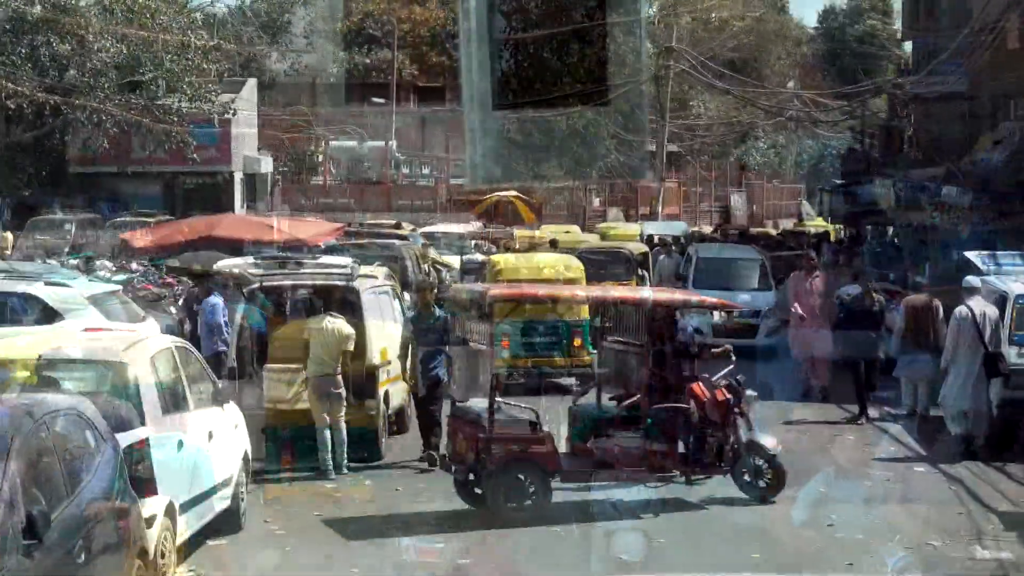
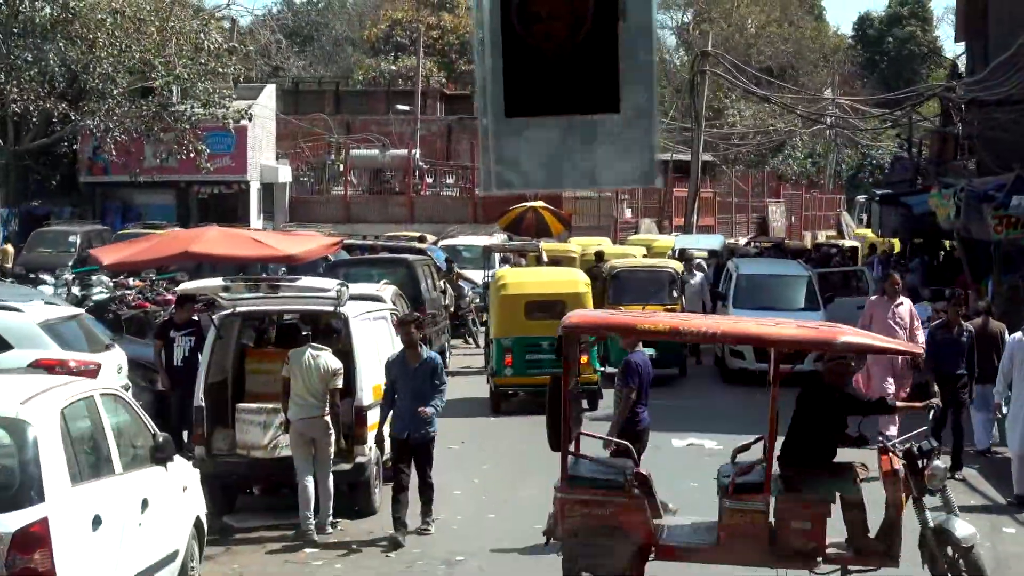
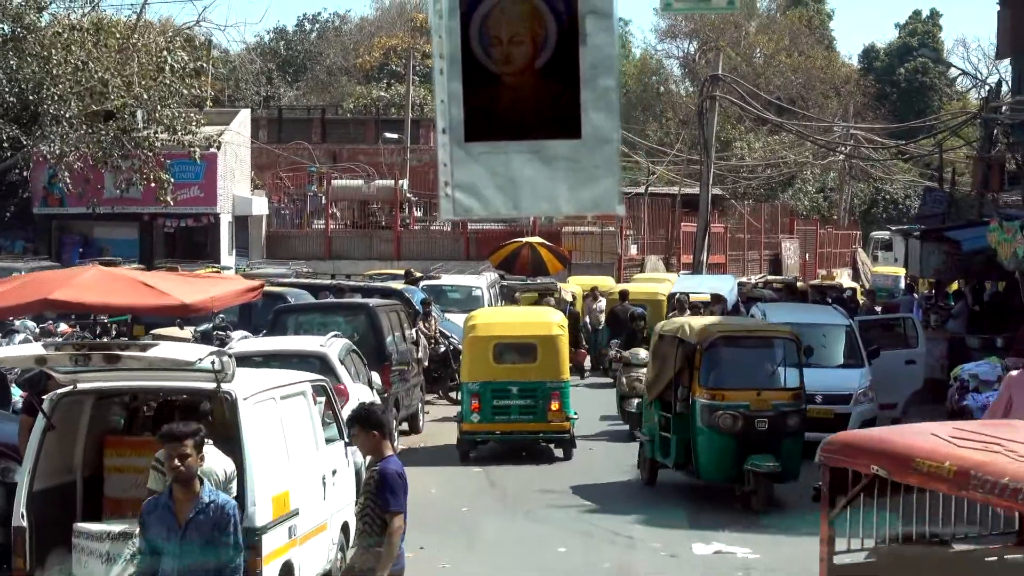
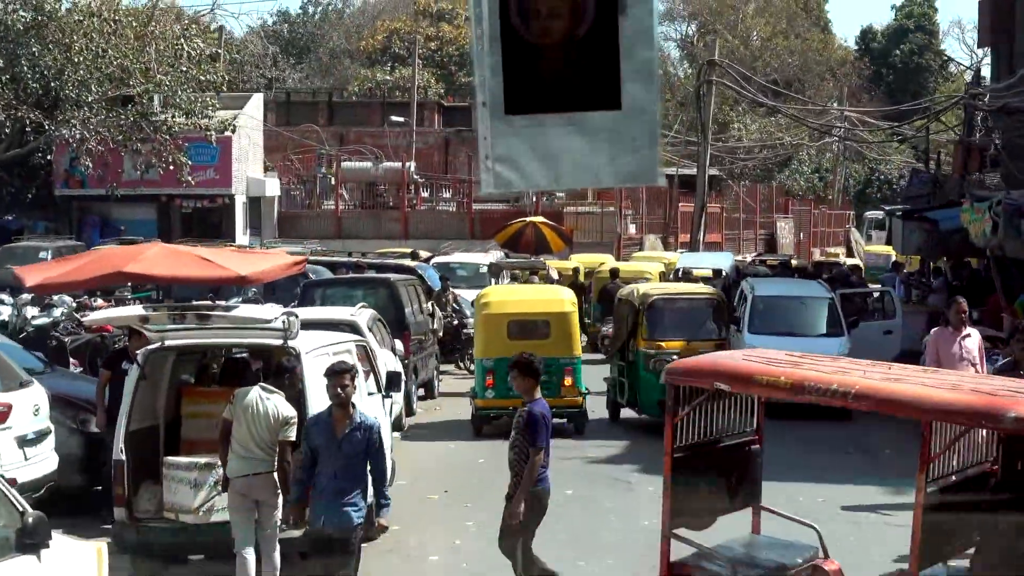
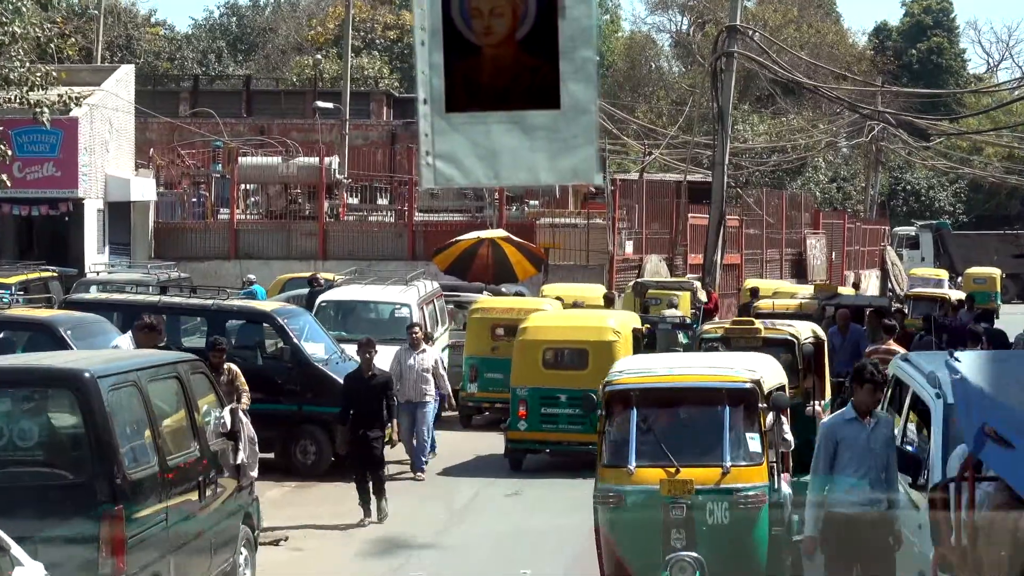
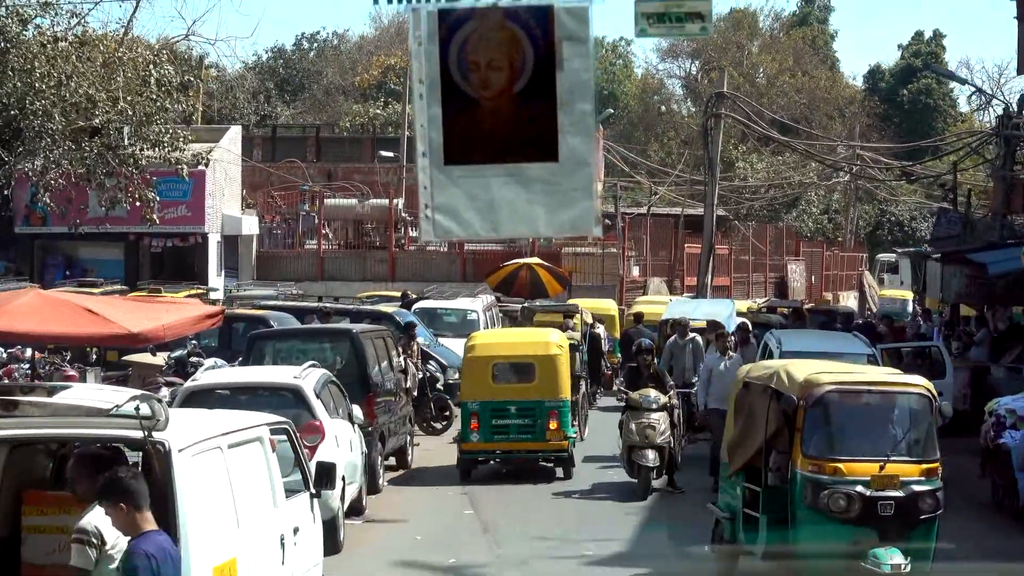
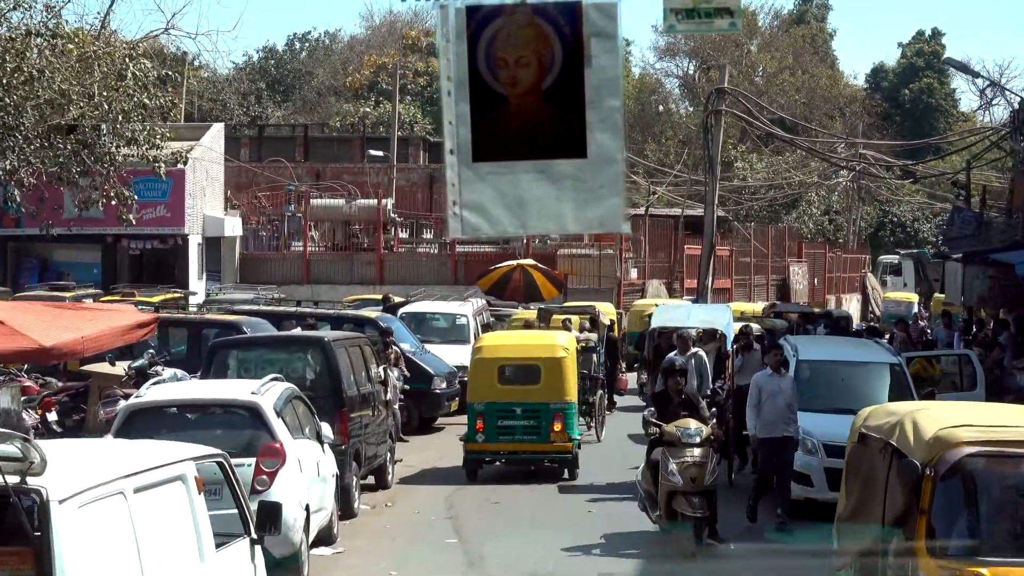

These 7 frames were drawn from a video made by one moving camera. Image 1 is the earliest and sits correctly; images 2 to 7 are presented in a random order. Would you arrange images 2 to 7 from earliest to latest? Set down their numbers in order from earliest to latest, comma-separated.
2, 4, 3, 6, 7, 5
